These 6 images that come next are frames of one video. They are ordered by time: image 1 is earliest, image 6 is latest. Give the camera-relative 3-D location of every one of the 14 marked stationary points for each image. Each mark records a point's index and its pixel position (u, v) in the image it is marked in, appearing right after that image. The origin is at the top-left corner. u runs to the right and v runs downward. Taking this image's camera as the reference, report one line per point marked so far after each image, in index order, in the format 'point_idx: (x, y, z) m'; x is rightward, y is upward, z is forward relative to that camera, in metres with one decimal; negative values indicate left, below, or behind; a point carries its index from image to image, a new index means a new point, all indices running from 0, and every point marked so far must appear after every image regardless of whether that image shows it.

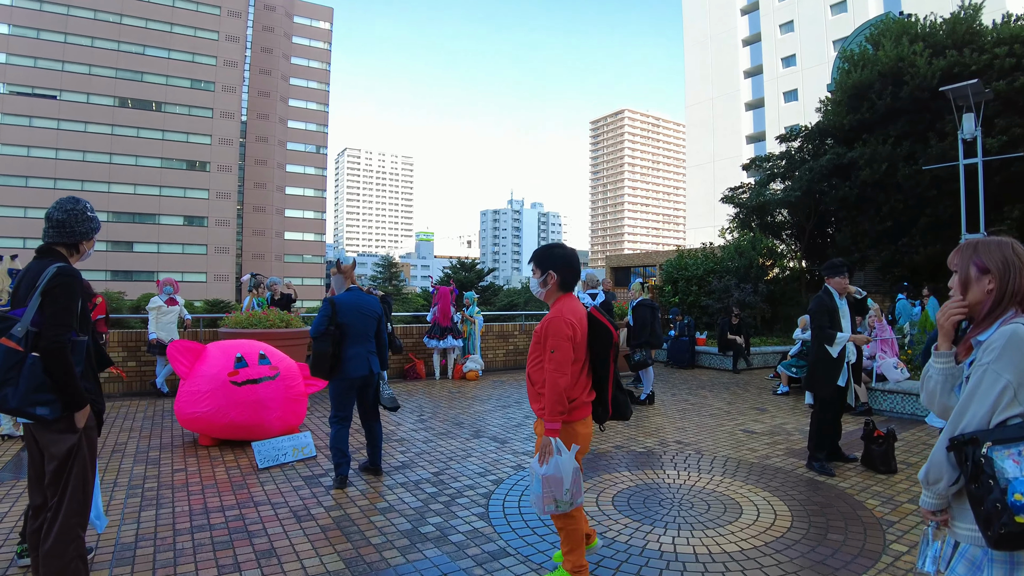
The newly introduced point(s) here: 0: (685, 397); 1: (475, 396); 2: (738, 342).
0: (+2.8, -1.8, +9.1) m
1: (-0.5, -1.7, +8.8) m
2: (+4.6, -1.1, +11.9) m
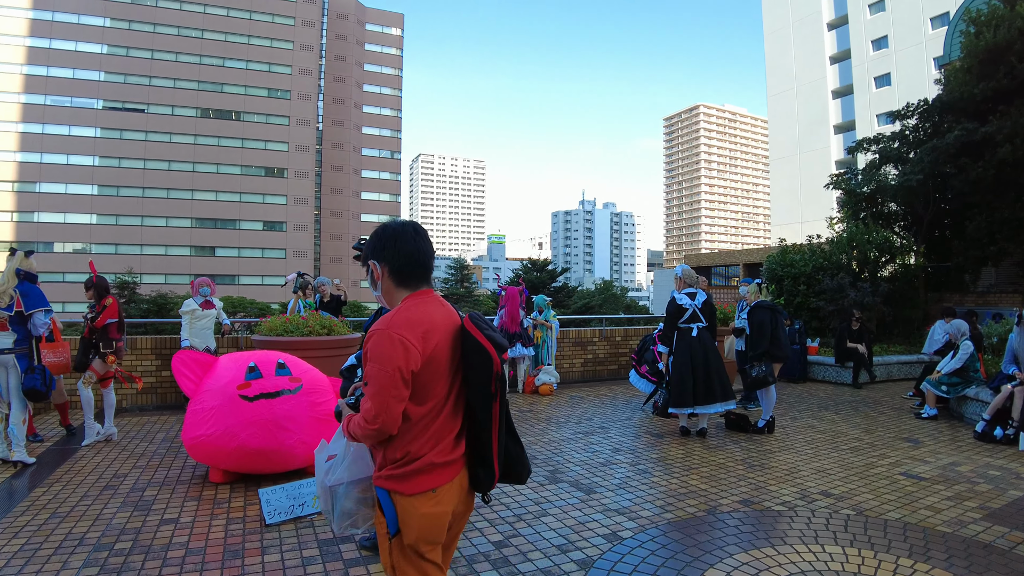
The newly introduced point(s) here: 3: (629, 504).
0: (+3.9, -1.8, +7.3) m
1: (+0.6, -1.7, +7.4) m
2: (+6.0, -1.1, +9.8) m
3: (+0.9, -1.6, +4.1) m
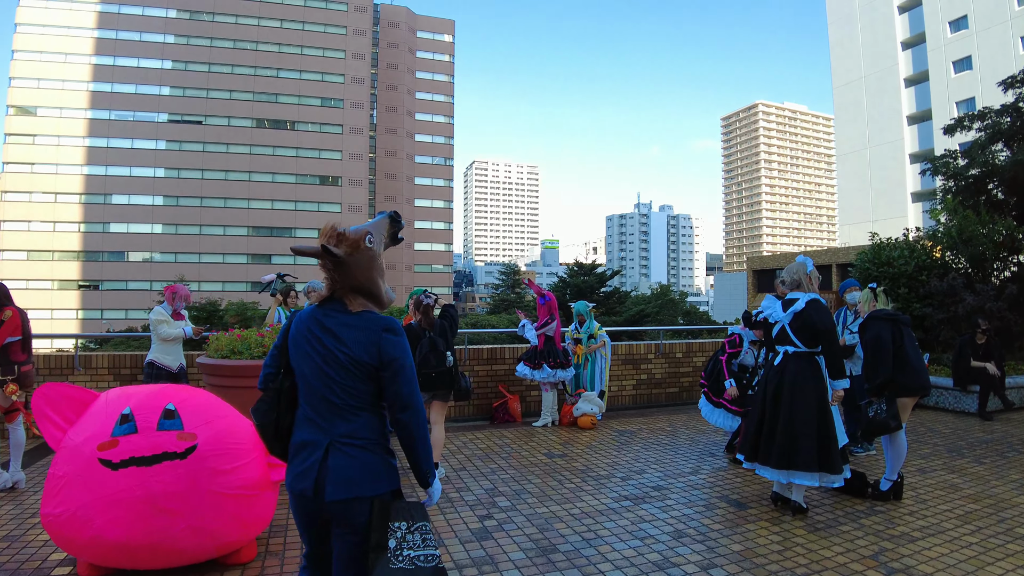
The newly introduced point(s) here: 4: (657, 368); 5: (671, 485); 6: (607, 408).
0: (+4.1, -1.8, +5.3) m
1: (+0.8, -1.8, +5.6) m
2: (+6.5, -1.1, +7.6) m
3: (+0.8, -1.7, +2.4) m
4: (+2.1, -1.2, +8.3) m
5: (+1.5, -1.8, +5.2) m
6: (+1.3, -1.7, +7.9) m
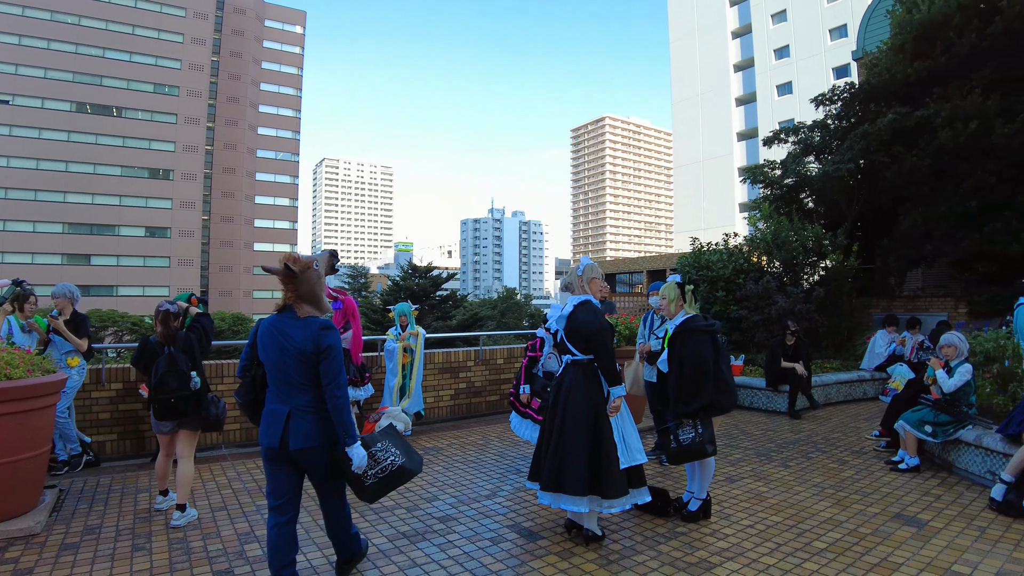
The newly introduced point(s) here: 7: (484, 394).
0: (+2.2, -1.8, +5.0) m
1: (-1.1, -1.8, +4.6) m
2: (+4.0, -1.2, +7.7) m
3: (-0.5, -1.6, +1.5) m
4: (-0.4, -1.2, +7.5) m
5: (-0.4, -1.8, +4.4) m
6: (-1.1, -1.7, +7.0) m
7: (-0.4, -1.5, +7.6) m
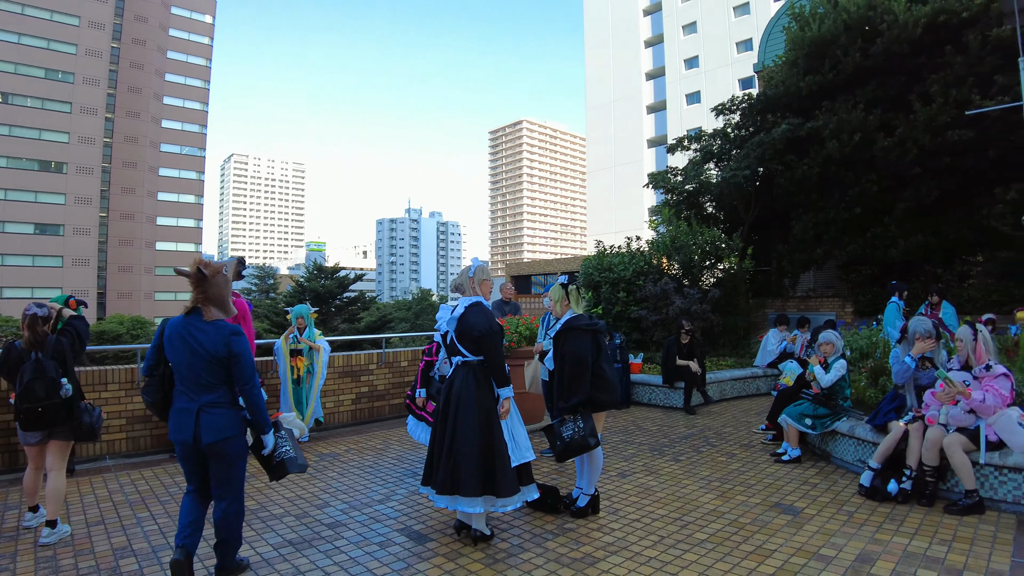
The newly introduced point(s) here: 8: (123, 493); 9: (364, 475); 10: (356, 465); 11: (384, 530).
0: (+1.3, -1.8, +5.1) m
1: (-2.0, -1.8, +4.4) m
2: (+2.7, -1.2, +8.1) m
3: (-1.0, -1.6, +1.3) m
4: (-1.7, -1.2, +7.4) m
5: (-1.2, -1.8, +4.2) m
6: (-2.2, -1.7, +6.7) m
7: (-1.6, -1.5, +7.4) m
8: (-3.8, -2.0, +5.3) m
9: (-1.4, -1.8, +5.2) m
10: (-1.5, -1.8, +5.5) m
11: (-1.0, -1.8, +4.1) m
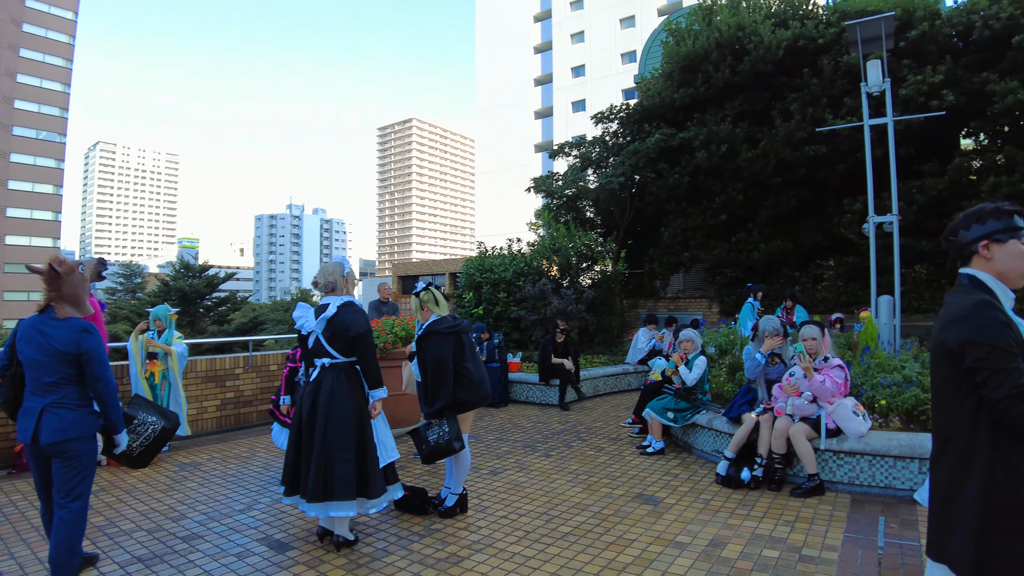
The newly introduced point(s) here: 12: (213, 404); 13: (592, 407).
0: (+0.1, -1.8, +5.2) m
1: (-3.0, -1.8, +3.9) m
2: (+1.0, -1.2, +8.4) m
3: (-1.4, -1.5, +1.1) m
4: (-3.2, -1.2, +6.9) m
5: (-2.2, -1.8, +3.9) m
6: (-3.6, -1.7, +6.2) m
7: (-3.1, -1.5, +7.0) m
8: (-4.9, -2.0, +4.5) m
9: (-2.5, -1.7, +4.8) m
10: (-2.7, -1.8, +5.1) m
11: (-1.9, -1.8, +3.8) m
12: (-3.5, -1.4, +6.6) m
13: (+1.4, -1.8, +8.6) m
